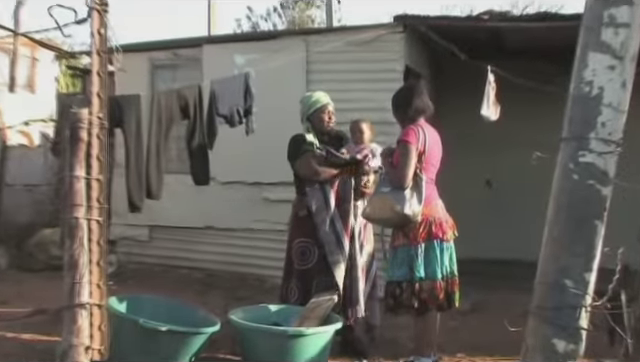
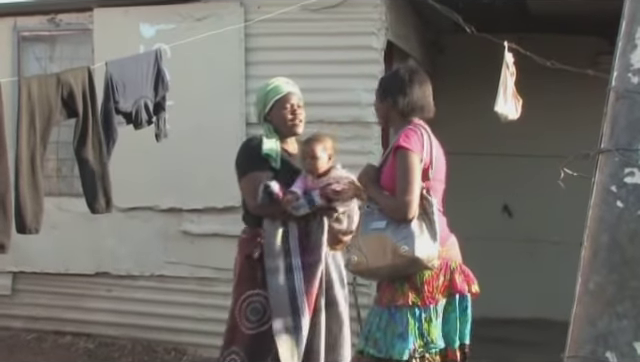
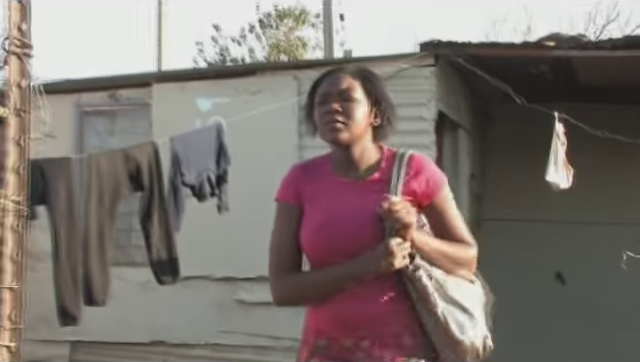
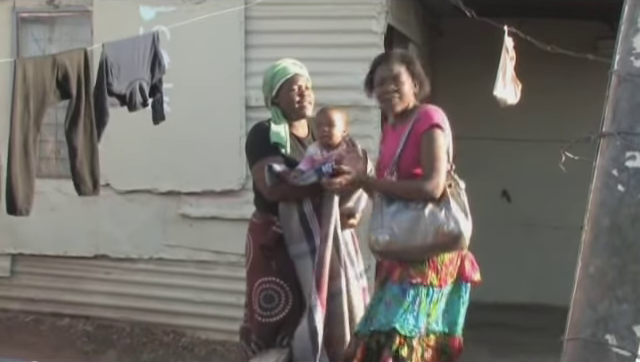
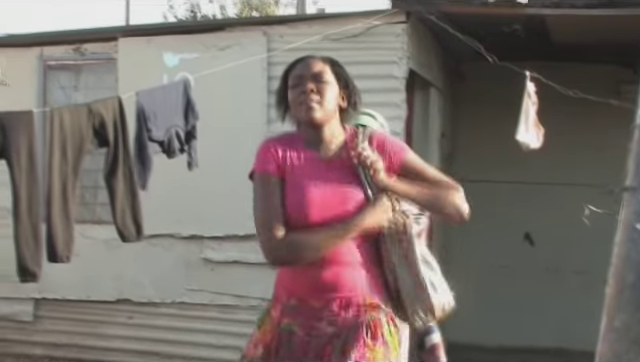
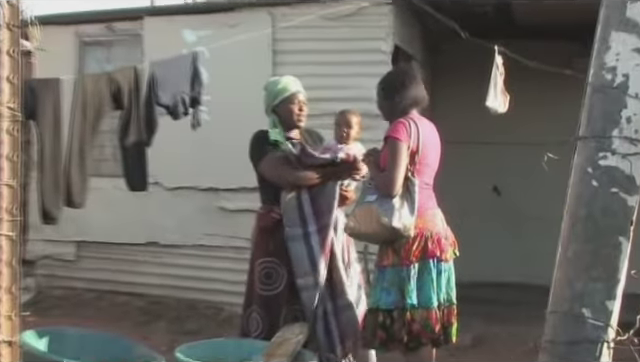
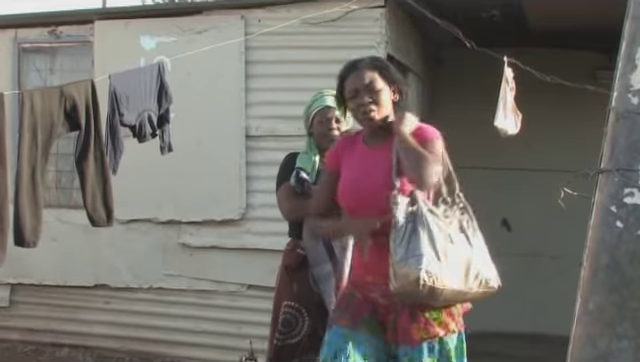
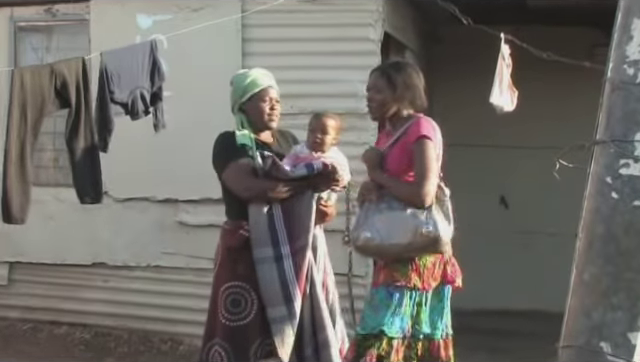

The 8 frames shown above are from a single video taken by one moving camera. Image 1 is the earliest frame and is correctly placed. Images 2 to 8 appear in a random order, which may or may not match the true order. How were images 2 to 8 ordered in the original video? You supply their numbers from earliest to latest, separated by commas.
6, 8, 2, 4, 7, 5, 3
